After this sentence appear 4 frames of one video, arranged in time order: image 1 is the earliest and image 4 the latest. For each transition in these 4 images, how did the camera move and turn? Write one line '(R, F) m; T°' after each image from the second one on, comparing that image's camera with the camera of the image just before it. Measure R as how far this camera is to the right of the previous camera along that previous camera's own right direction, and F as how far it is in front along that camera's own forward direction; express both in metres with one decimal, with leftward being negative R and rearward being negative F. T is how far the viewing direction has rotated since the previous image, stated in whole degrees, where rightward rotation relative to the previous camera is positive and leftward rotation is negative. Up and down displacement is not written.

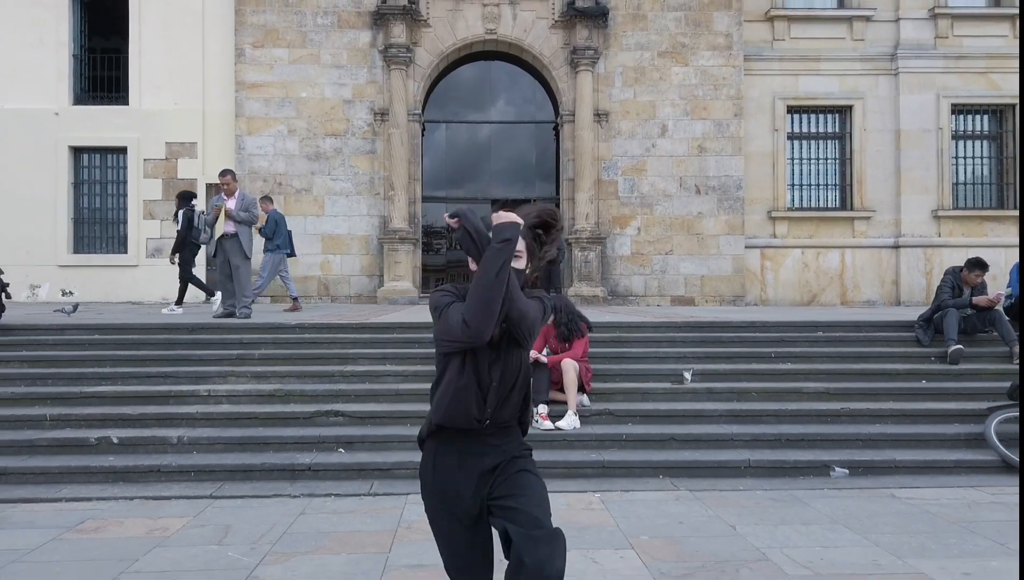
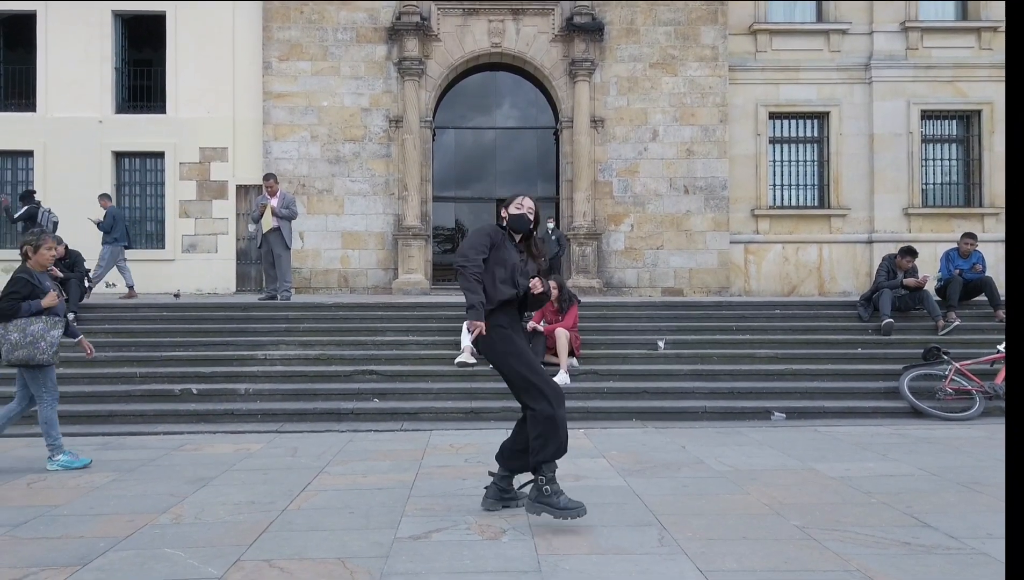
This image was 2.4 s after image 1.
(0.0, -1.7) m; 0°
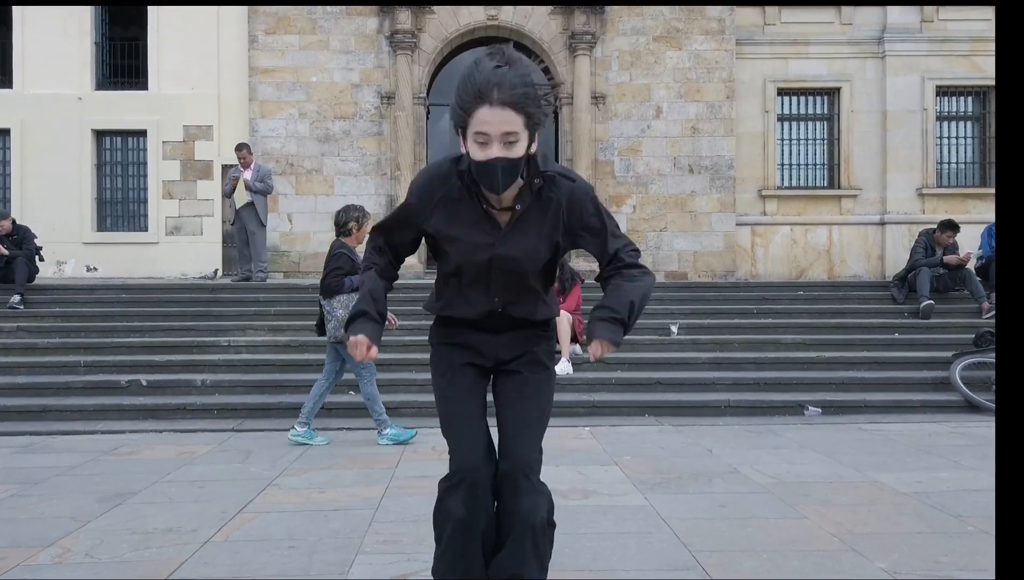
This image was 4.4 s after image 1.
(0.0, +1.2) m; 0°
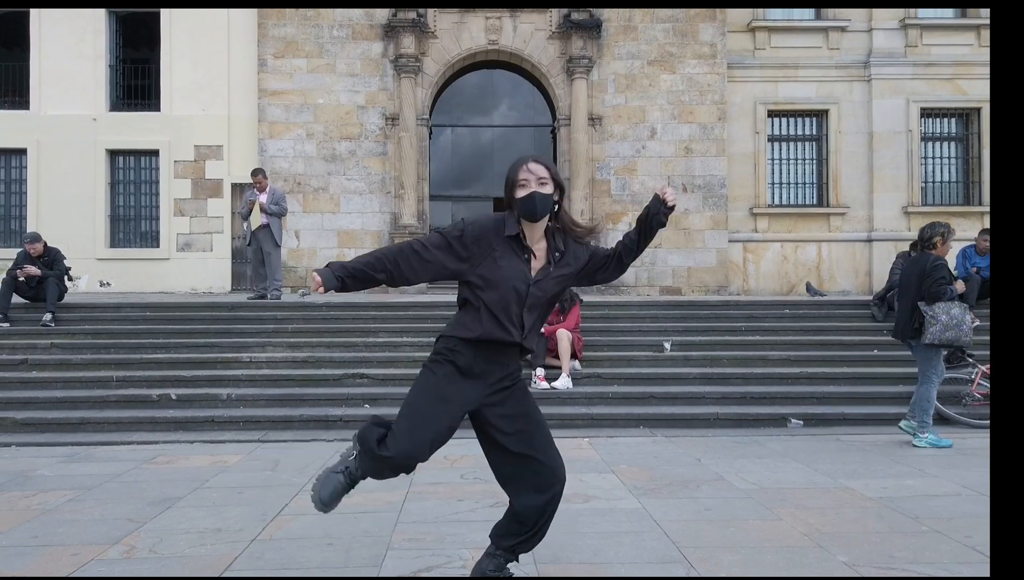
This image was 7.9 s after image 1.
(-0.1, -0.6) m; 0°
